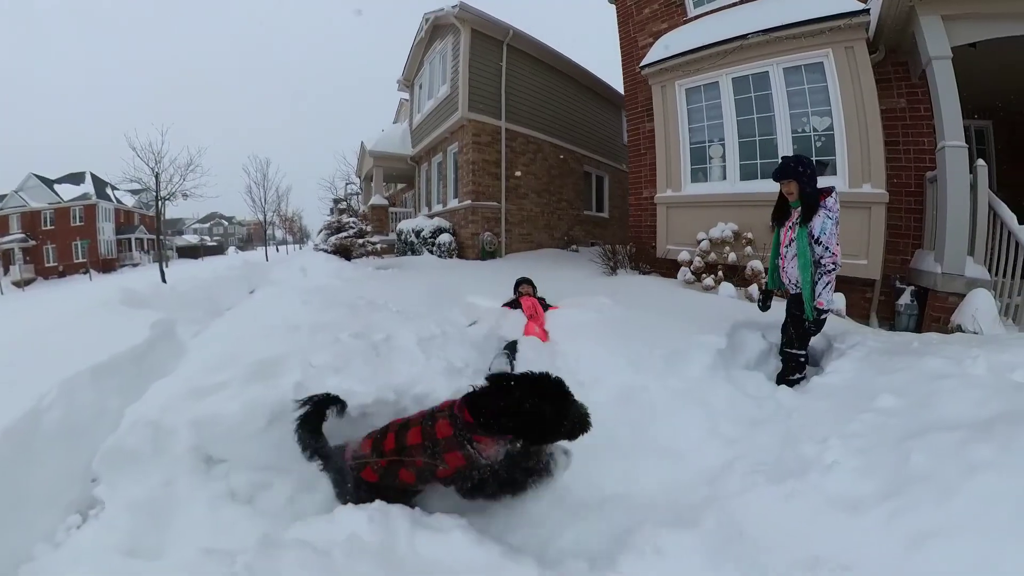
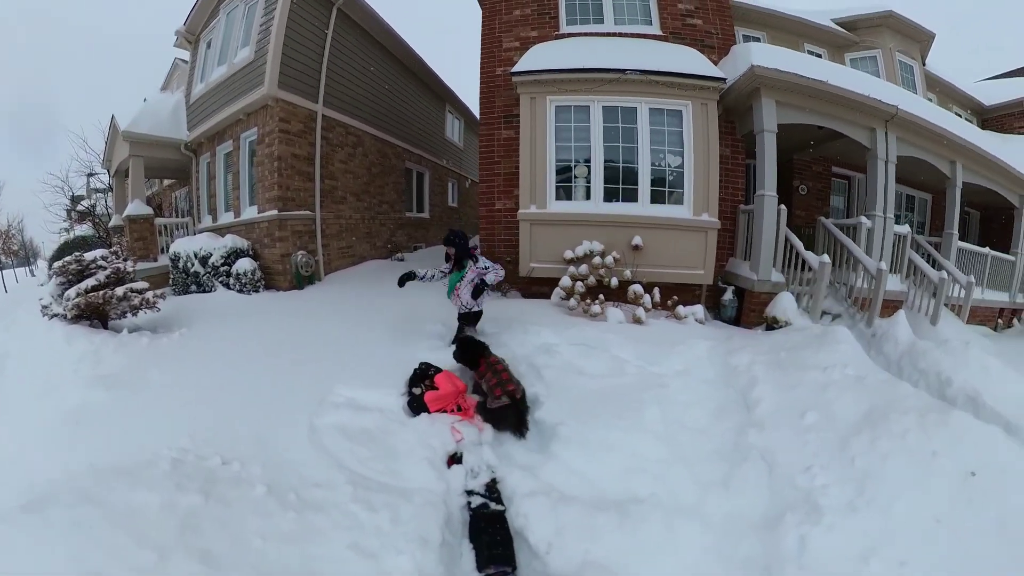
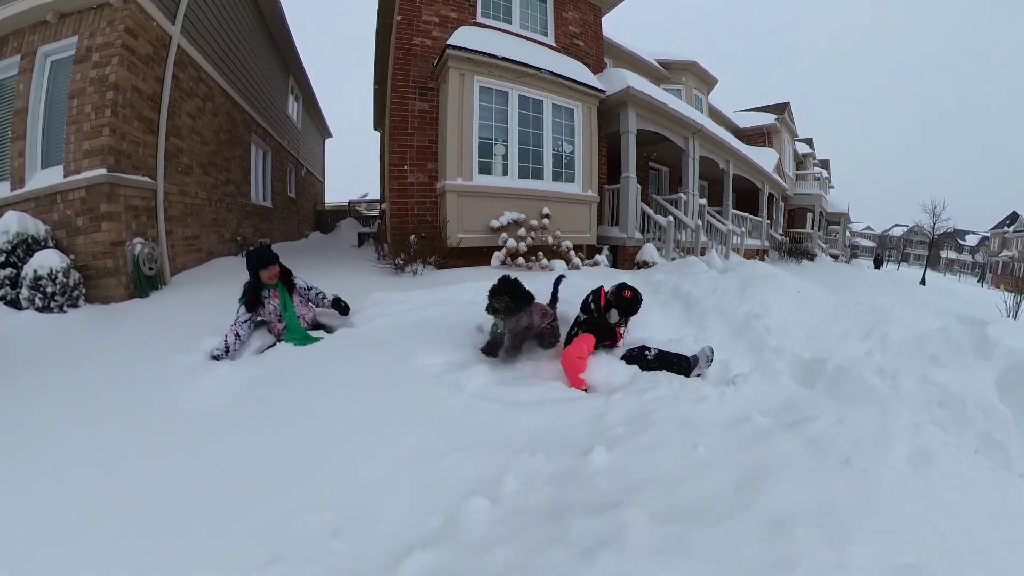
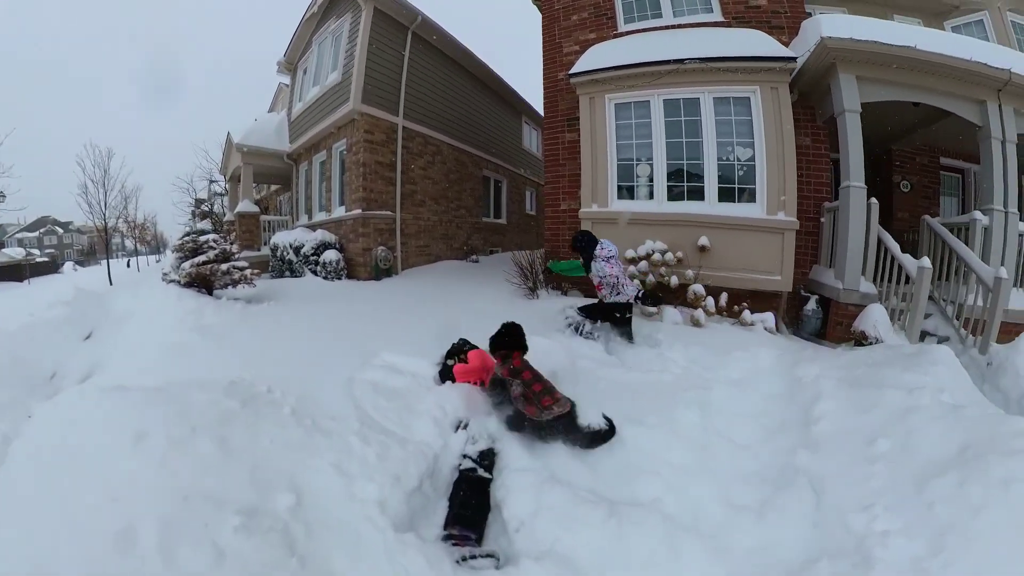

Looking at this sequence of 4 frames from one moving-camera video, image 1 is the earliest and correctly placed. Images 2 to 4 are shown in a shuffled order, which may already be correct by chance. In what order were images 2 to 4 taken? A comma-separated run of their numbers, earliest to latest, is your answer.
4, 2, 3
